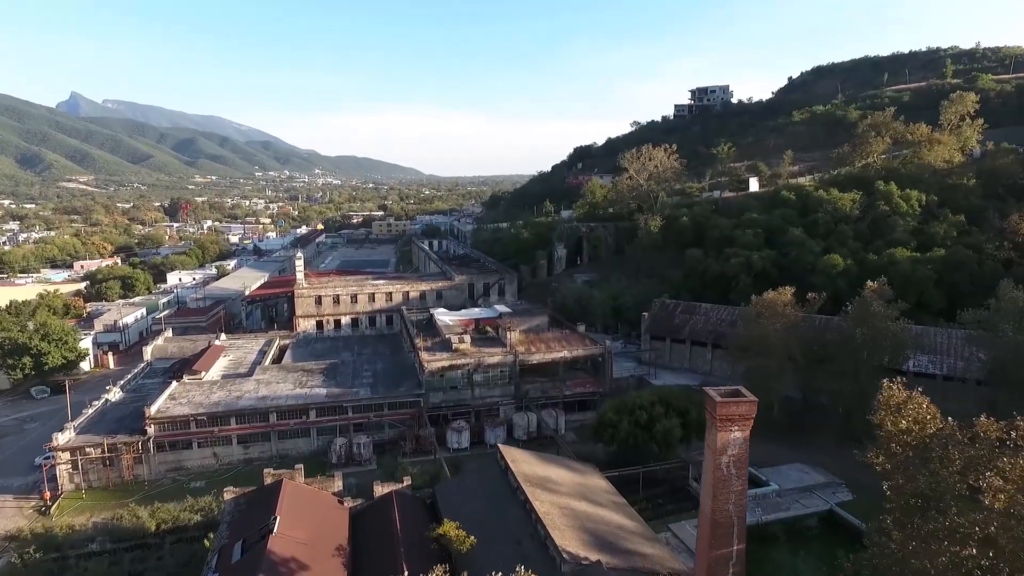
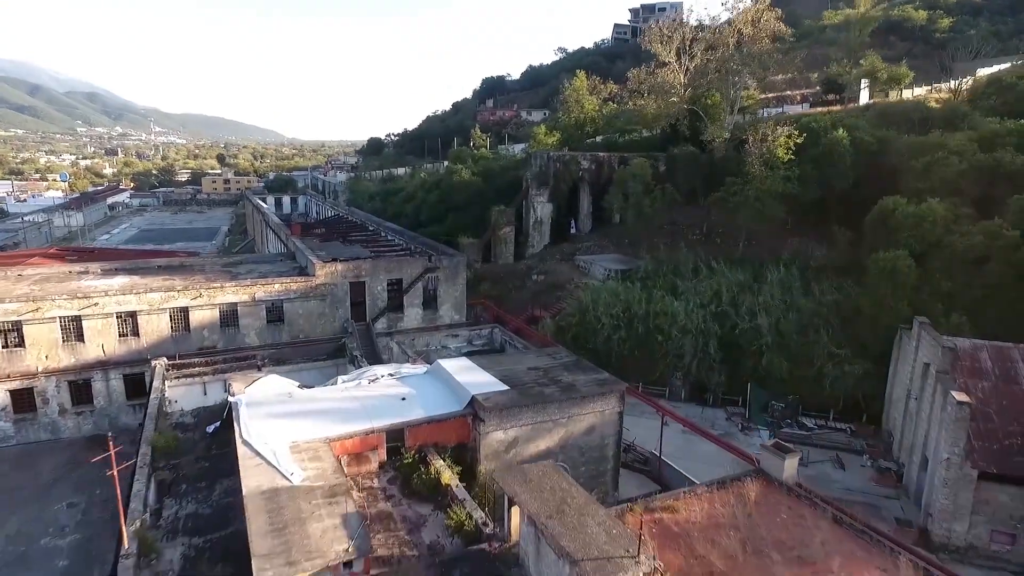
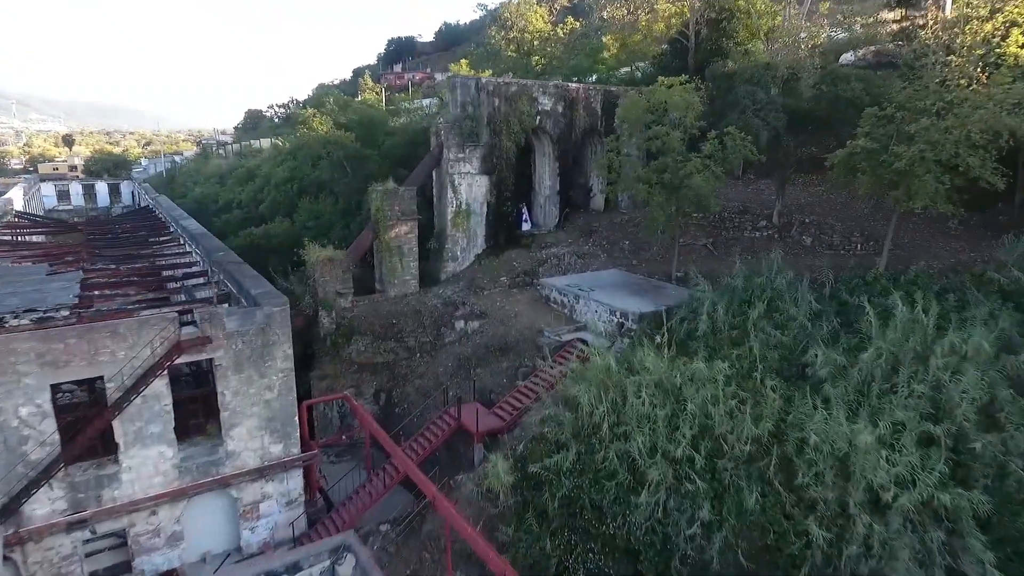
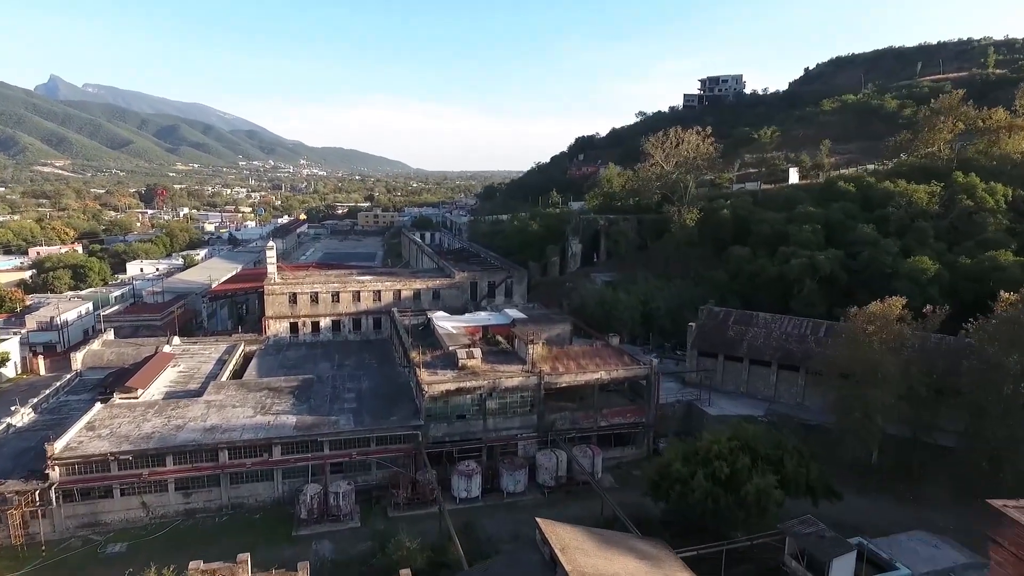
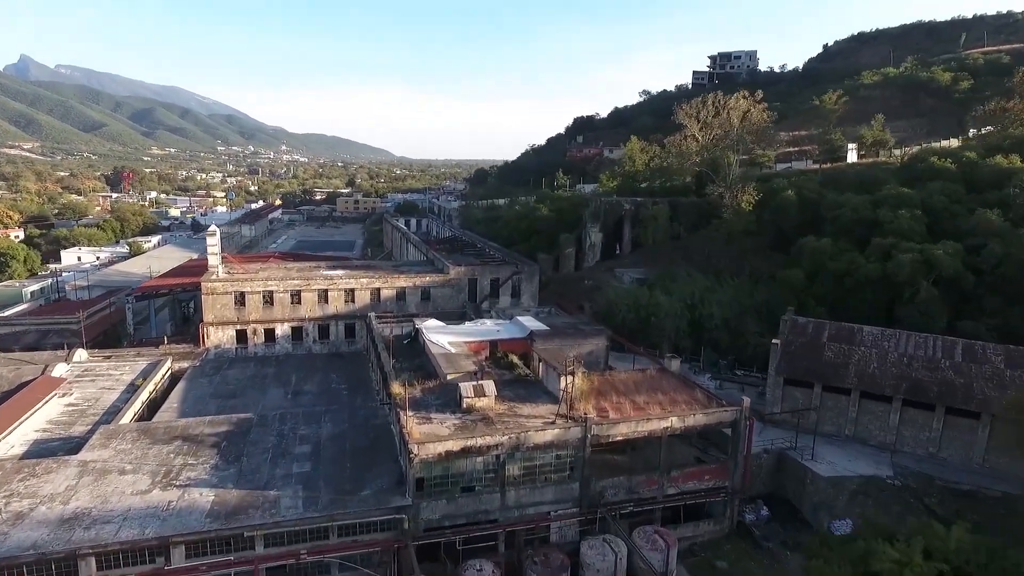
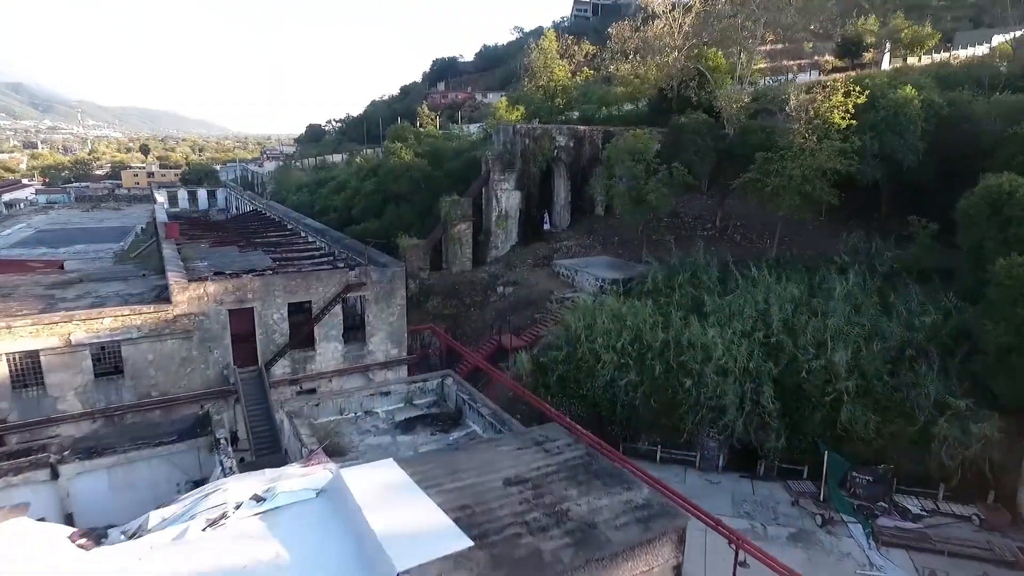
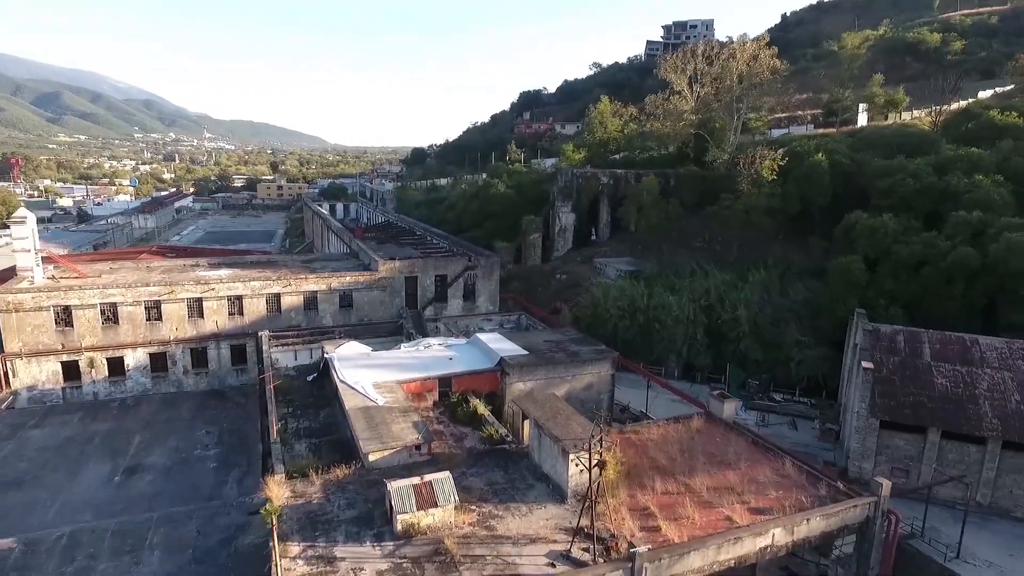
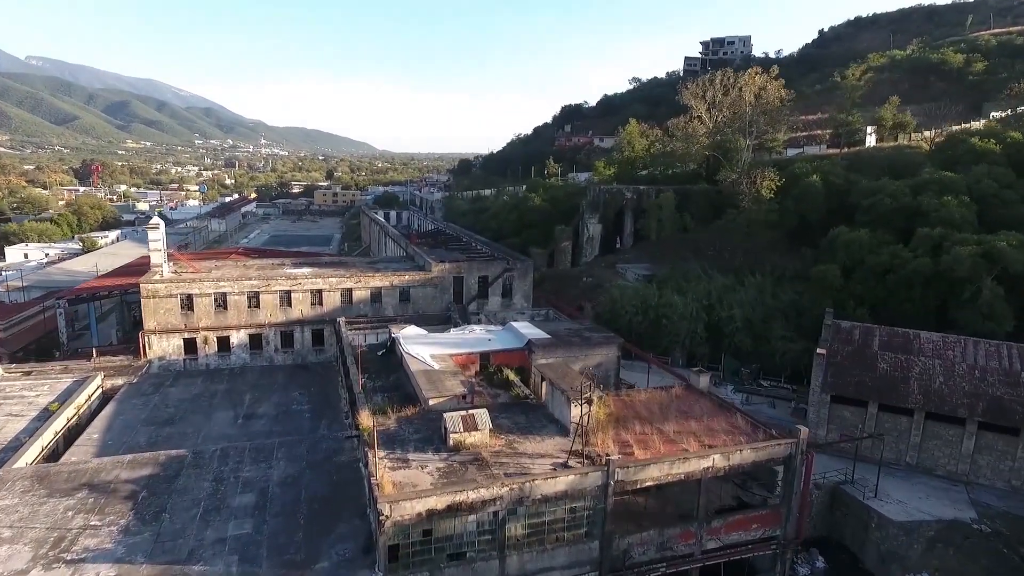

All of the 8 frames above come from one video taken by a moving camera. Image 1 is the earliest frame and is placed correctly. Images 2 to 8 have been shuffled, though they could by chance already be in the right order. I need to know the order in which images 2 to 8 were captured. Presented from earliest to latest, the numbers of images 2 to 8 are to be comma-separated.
4, 5, 8, 7, 2, 6, 3
